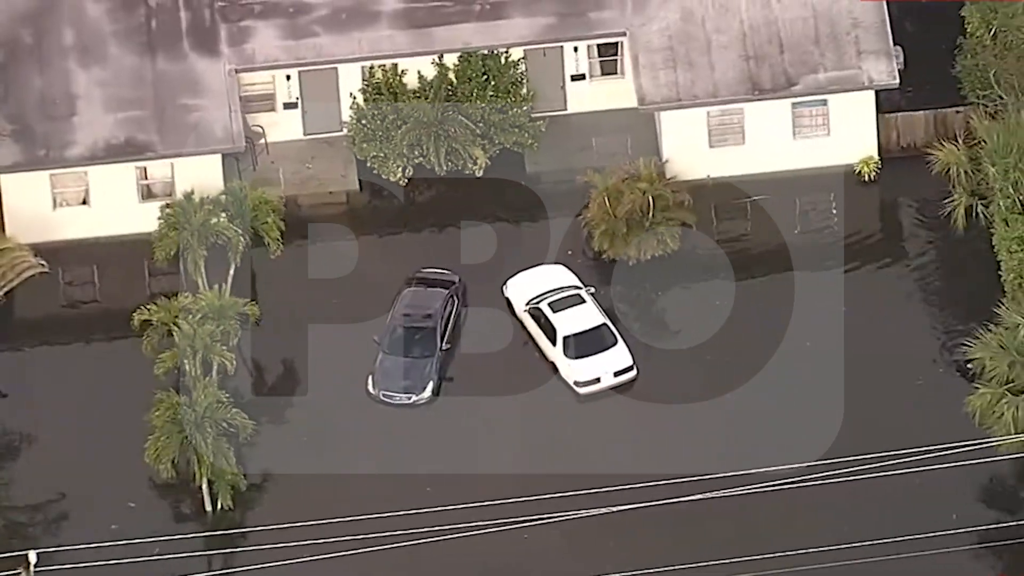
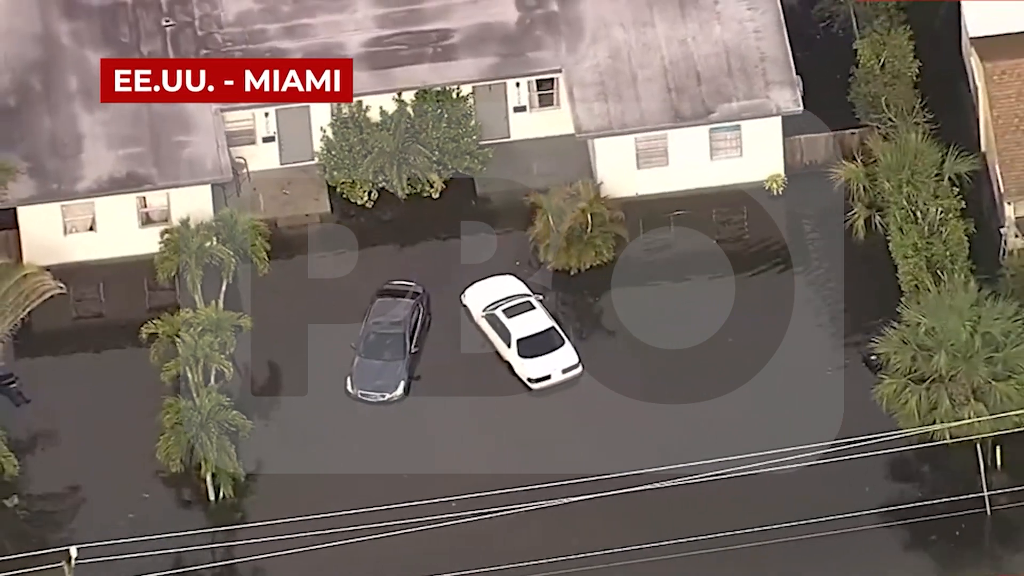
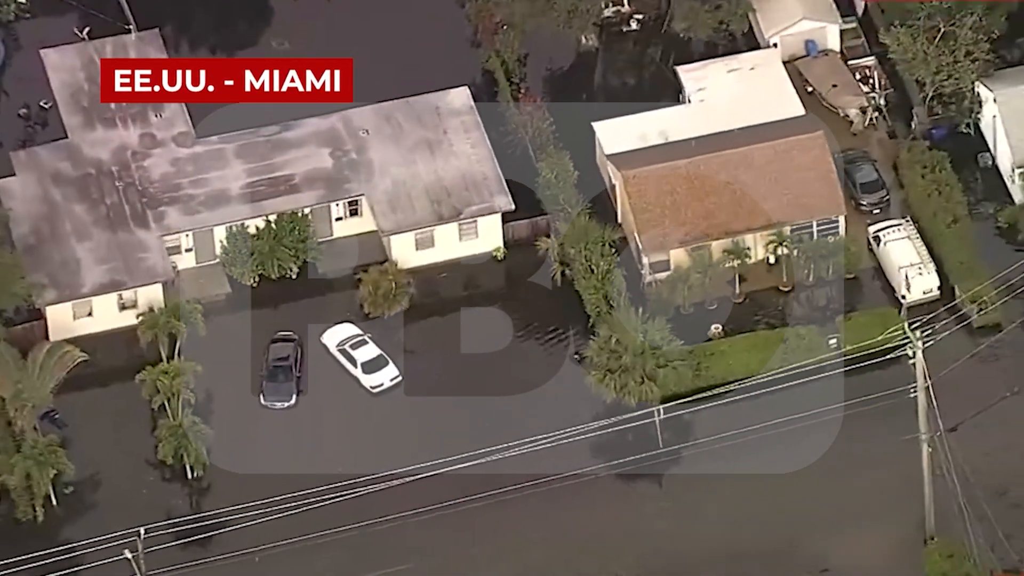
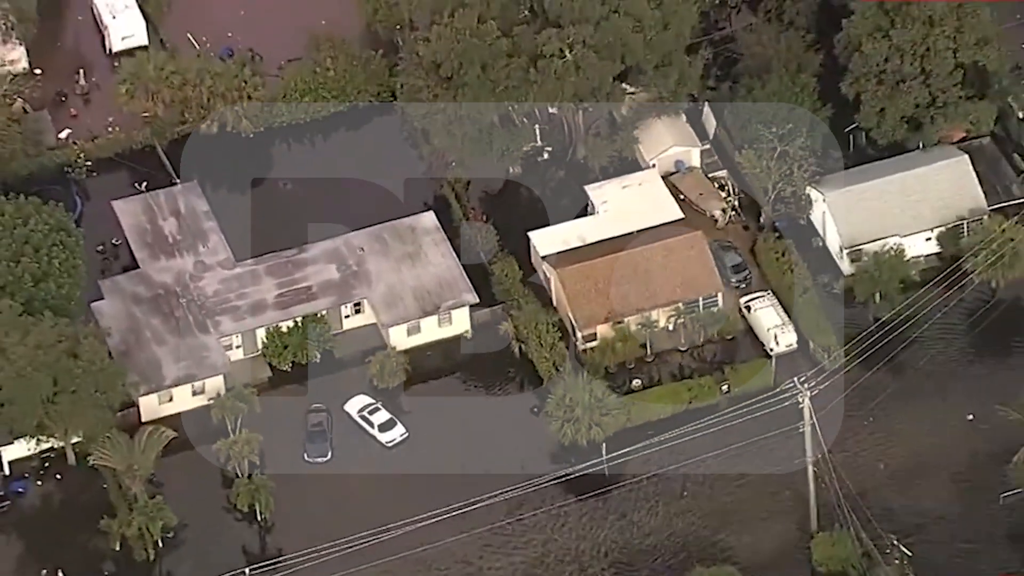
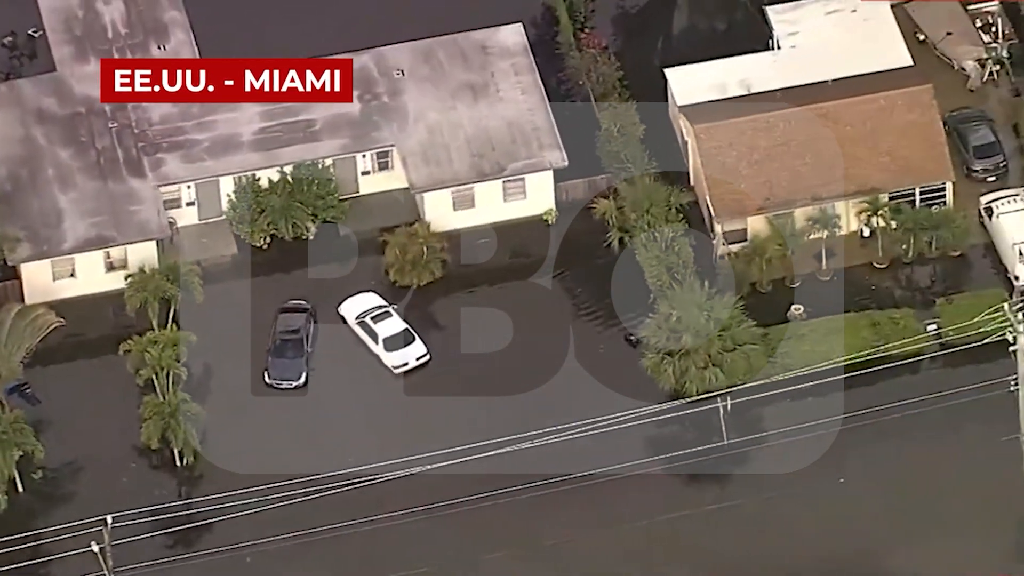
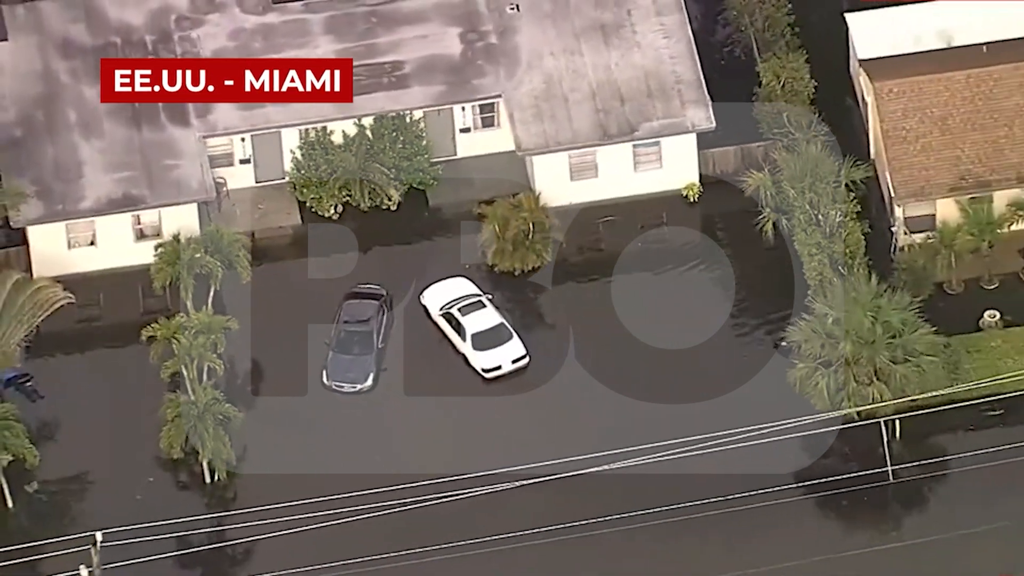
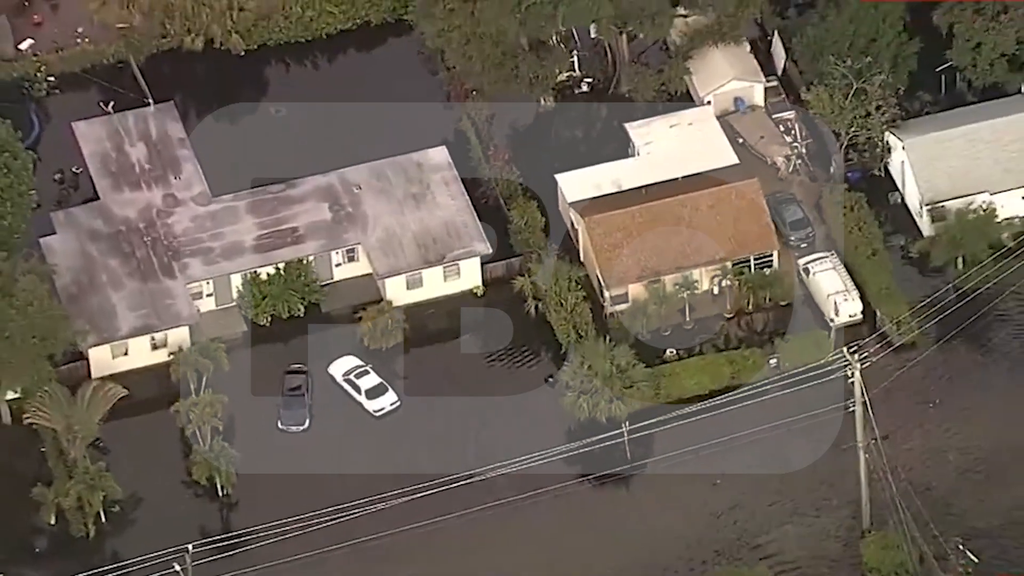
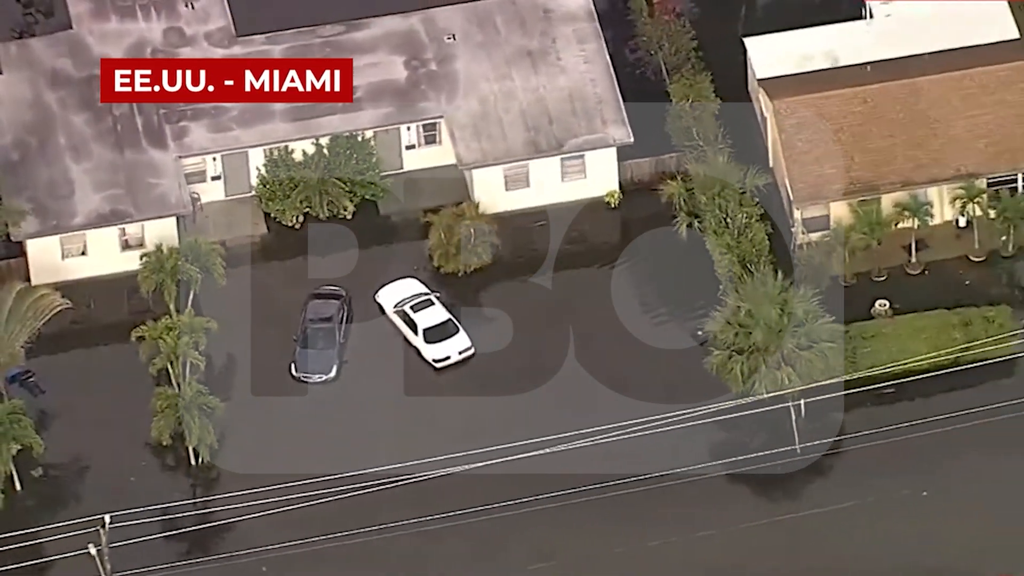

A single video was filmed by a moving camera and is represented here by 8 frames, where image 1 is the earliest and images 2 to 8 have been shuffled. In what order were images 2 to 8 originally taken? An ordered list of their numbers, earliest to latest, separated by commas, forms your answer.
2, 6, 8, 5, 3, 7, 4
